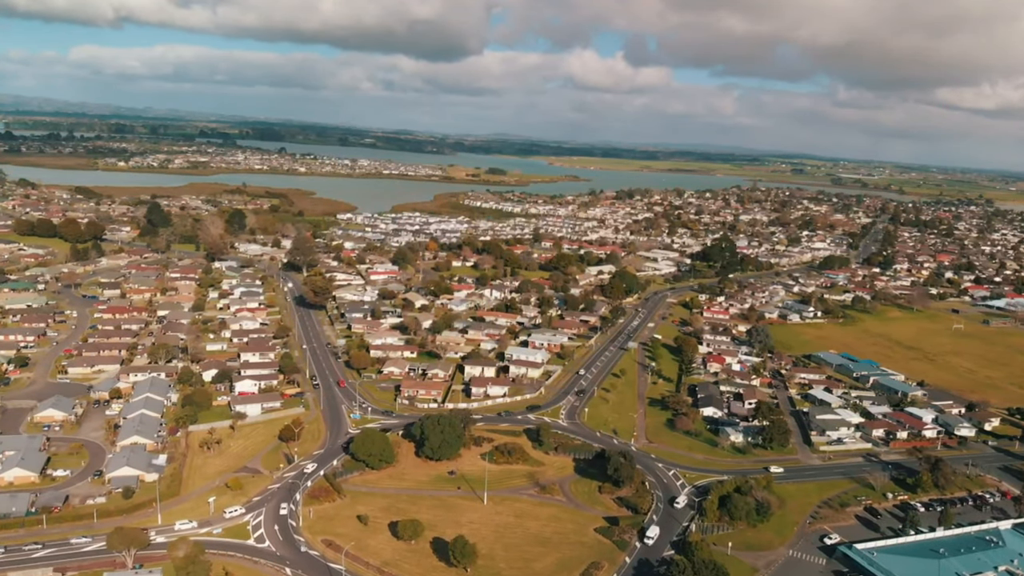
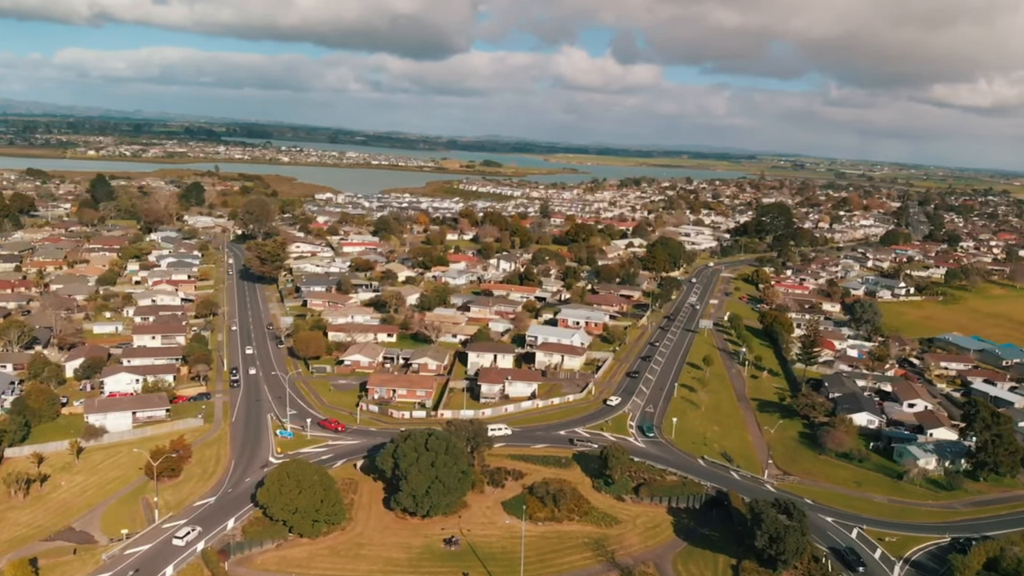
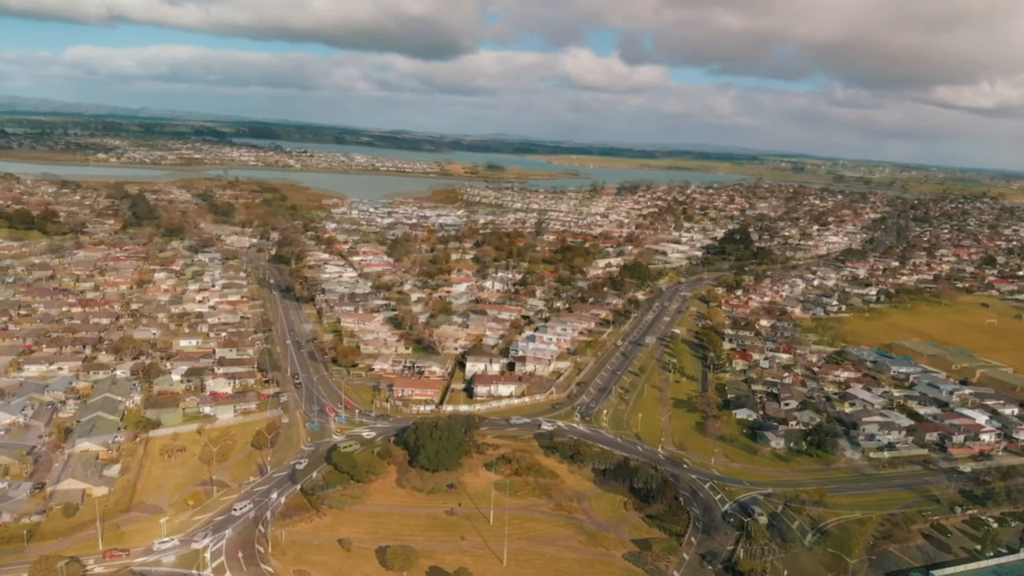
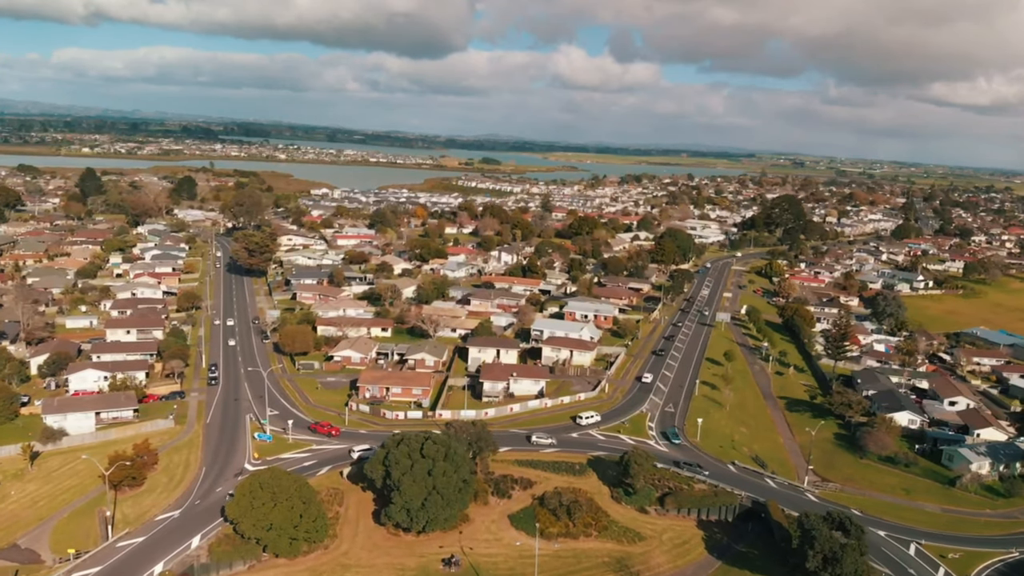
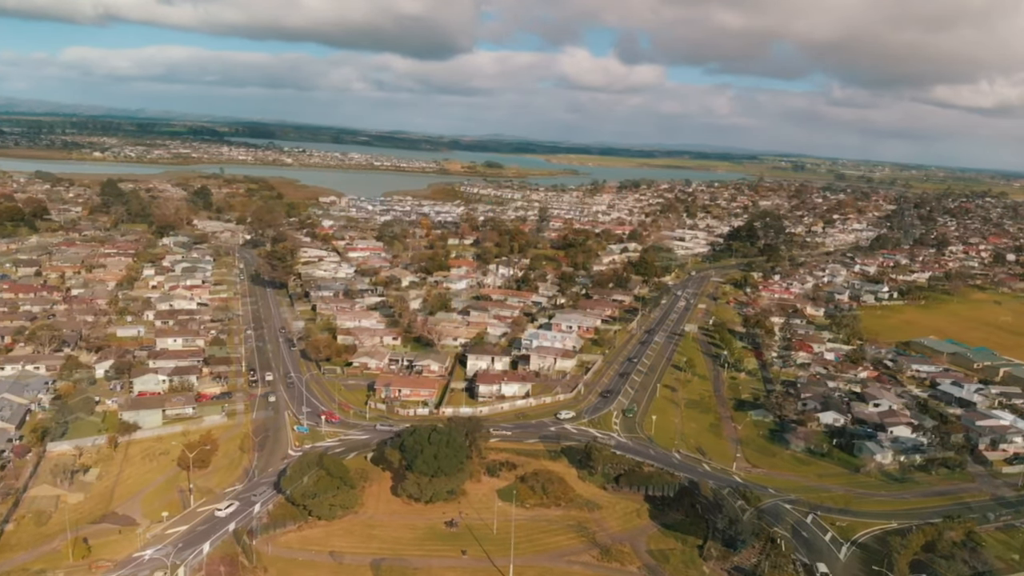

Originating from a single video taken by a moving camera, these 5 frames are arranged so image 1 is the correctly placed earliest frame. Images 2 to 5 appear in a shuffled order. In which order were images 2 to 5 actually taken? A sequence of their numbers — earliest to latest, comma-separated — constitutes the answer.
3, 5, 2, 4
